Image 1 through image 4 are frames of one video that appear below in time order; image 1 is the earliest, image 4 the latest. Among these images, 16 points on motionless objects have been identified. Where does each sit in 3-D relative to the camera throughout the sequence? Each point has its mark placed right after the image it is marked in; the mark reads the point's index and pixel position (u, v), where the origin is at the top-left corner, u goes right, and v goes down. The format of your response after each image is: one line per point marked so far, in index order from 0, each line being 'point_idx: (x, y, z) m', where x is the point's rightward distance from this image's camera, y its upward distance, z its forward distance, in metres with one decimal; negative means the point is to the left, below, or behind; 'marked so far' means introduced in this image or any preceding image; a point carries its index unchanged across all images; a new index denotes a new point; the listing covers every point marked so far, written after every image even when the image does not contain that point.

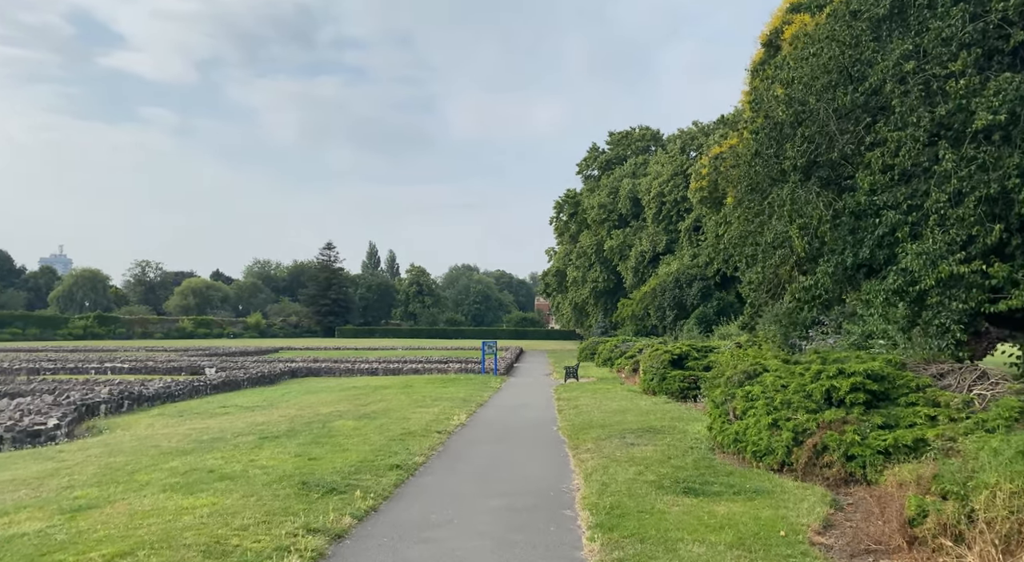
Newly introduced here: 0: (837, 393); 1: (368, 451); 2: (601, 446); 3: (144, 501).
0: (+3.9, -1.3, +8.9) m
1: (-2.0, -2.4, +10.5) m
2: (+1.3, -2.5, +11.1) m
3: (-3.6, -2.2, +7.3) m
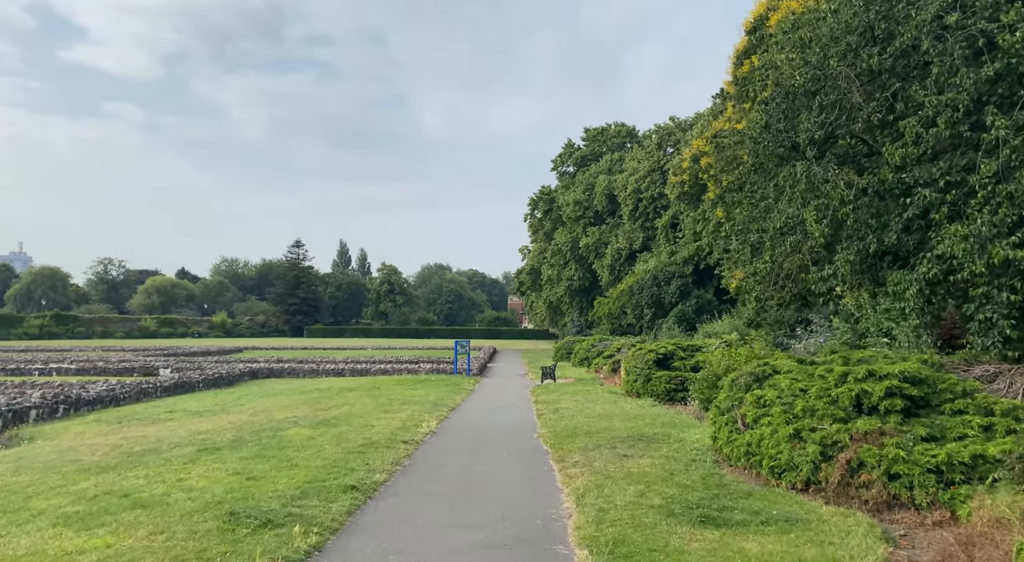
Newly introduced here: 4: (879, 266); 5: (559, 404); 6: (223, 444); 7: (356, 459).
0: (+3.6, -1.2, +7.6) m
1: (-2.3, -2.3, +9.0) m
2: (+1.0, -2.3, +9.8) m
3: (-3.8, -2.0, +5.8) m
4: (+4.7, +0.2, +9.5) m
5: (+1.2, -3.0, +18.1) m
6: (-4.5, -2.5, +11.4) m
7: (-2.0, -2.3, +9.7) m
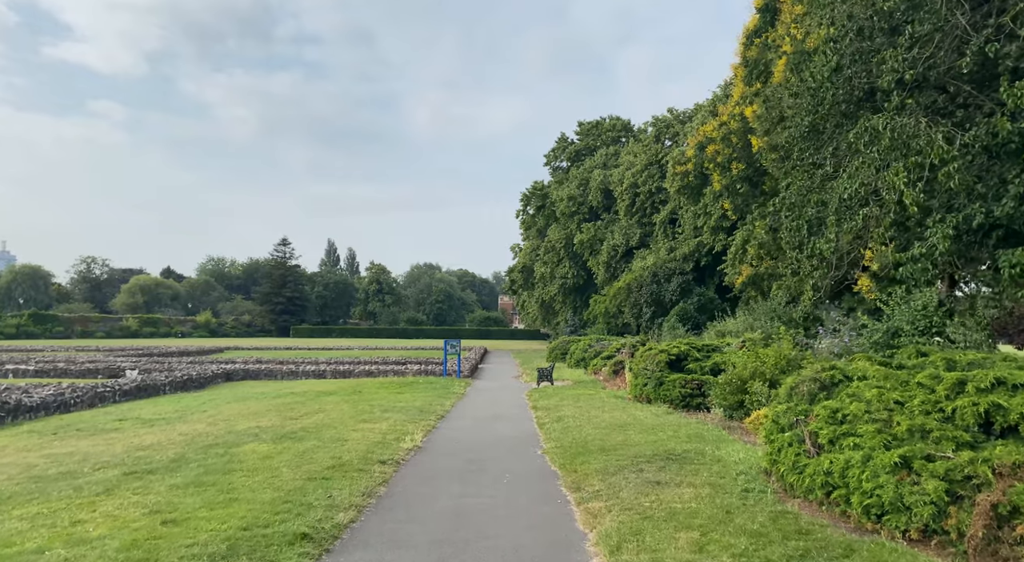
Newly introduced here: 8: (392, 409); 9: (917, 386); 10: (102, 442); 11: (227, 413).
0: (+3.7, -1.0, +5.6) m
1: (-2.3, -2.1, +6.9) m
2: (+1.1, -2.2, +7.7) m
3: (-3.7, -1.8, +3.7) m
4: (+4.7, +0.4, +7.5) m
5: (+1.1, -2.8, +16.1) m
6: (-4.4, -2.3, +9.3) m
7: (-2.0, -2.1, +7.6) m
8: (-2.5, -2.7, +15.7) m
9: (+3.6, -0.9, +6.5) m
10: (-6.8, -2.7, +12.3) m
11: (-6.3, -2.9, +16.4) m
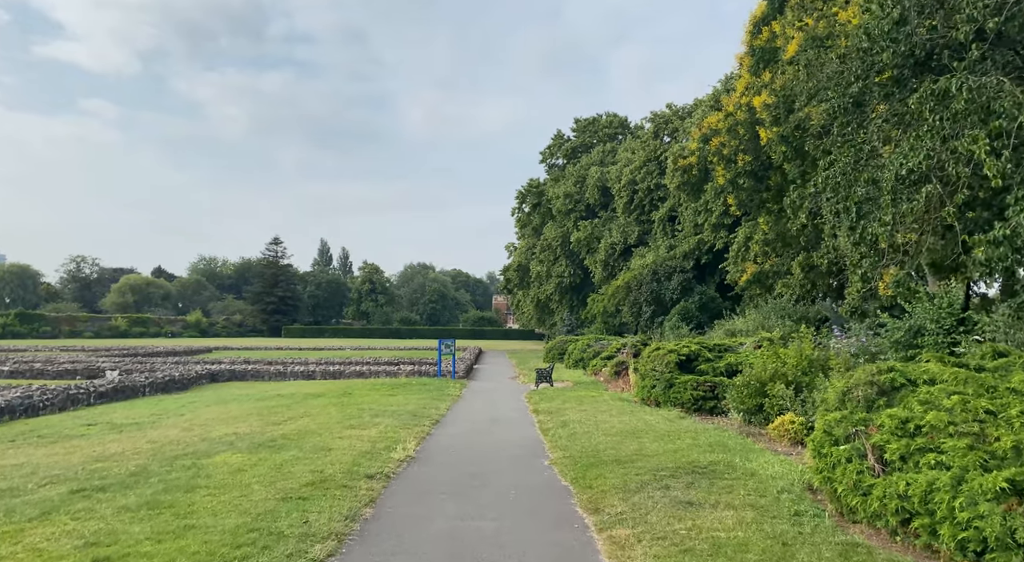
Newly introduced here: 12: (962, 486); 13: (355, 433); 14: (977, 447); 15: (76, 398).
0: (+3.8, -0.9, +4.5) m
1: (-2.2, -1.9, +5.8) m
2: (+1.1, -2.0, +6.6) m
3: (-3.6, -1.7, +2.5) m
4: (+4.8, +0.5, +6.5) m
5: (+1.1, -2.7, +15.0) m
6: (-4.4, -2.2, +8.2) m
7: (-1.9, -2.0, +6.5) m
8: (-2.5, -2.6, +14.6) m
9: (+3.6, -0.8, +5.4) m
10: (-6.7, -2.5, +11.1) m
11: (-6.3, -2.8, +15.3) m
12: (+3.0, -1.4, +4.9) m
13: (-2.5, -2.4, +11.7) m
14: (+3.2, -1.1, +5.1) m
15: (-11.1, -3.0, +18.8) m
